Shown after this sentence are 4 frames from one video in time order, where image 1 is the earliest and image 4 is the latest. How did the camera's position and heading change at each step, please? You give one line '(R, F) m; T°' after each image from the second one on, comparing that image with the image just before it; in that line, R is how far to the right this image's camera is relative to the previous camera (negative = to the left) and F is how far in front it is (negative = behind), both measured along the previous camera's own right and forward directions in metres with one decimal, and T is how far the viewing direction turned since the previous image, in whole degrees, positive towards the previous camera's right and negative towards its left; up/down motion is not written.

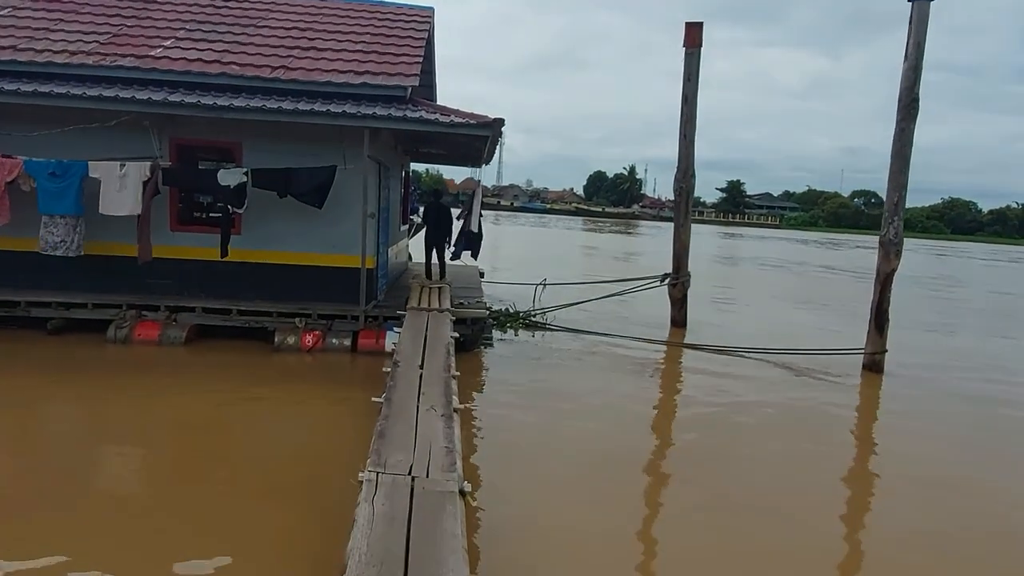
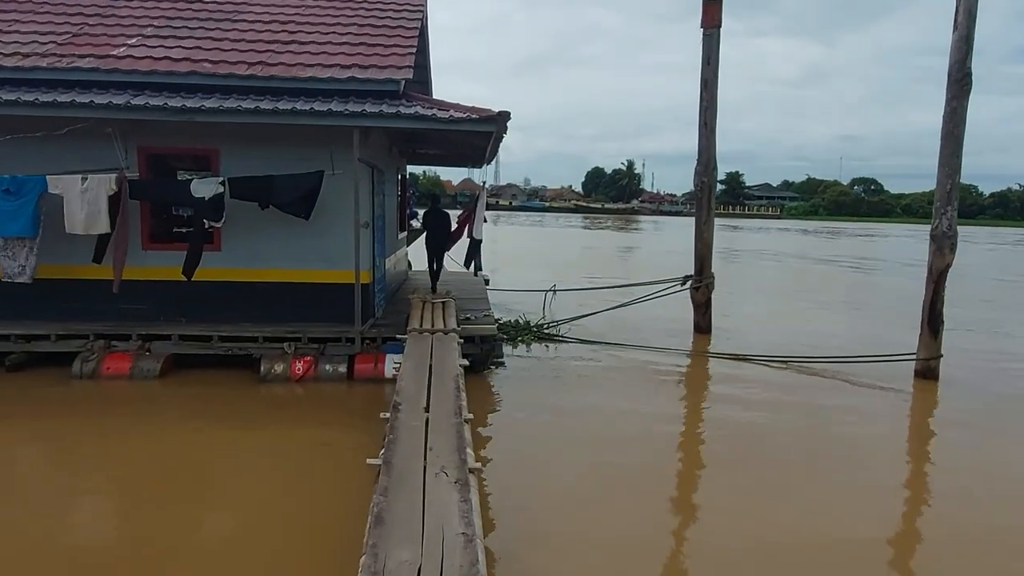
(-0.1, +1.0) m; 0°
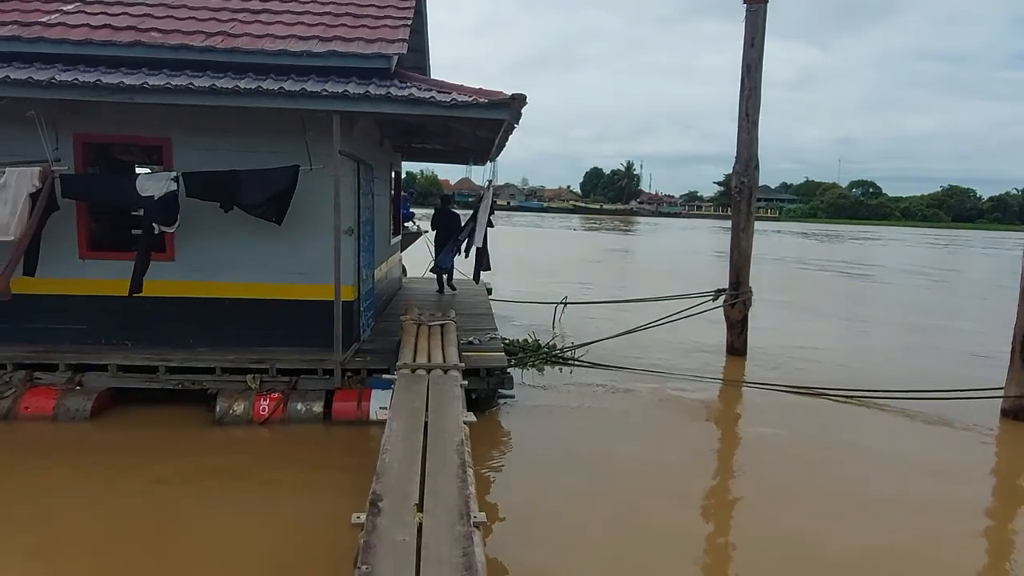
(-0.1, +1.5) m; 0°
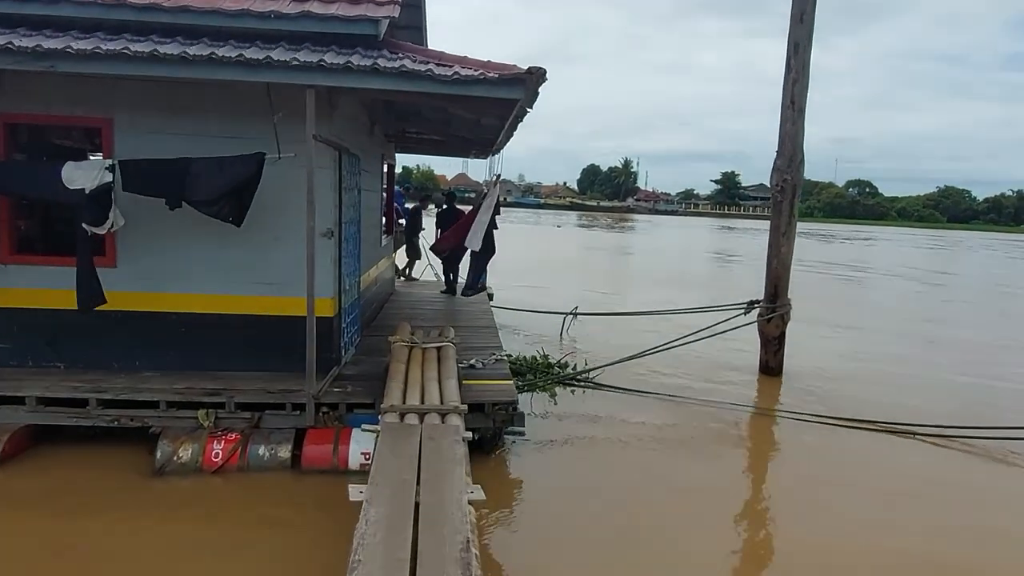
(-0.1, +1.3) m; 0°
